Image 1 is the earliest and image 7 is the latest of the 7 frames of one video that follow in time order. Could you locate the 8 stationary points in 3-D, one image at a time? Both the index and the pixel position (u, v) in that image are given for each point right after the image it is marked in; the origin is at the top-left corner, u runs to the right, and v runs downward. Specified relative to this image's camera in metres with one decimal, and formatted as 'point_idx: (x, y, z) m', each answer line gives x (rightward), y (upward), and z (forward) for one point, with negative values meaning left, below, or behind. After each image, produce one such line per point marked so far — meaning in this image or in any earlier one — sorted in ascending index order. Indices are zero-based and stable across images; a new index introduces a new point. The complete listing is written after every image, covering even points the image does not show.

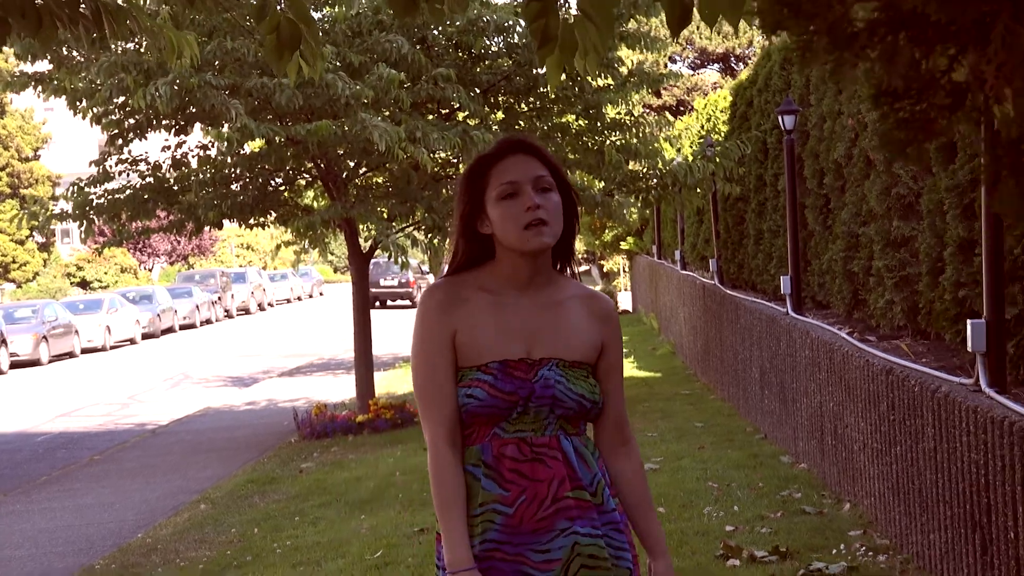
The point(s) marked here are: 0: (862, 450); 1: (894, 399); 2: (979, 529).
0: (+1.3, -0.6, +6.5) m
1: (+1.2, -0.4, +5.8) m
2: (+1.2, -0.6, +4.7) m
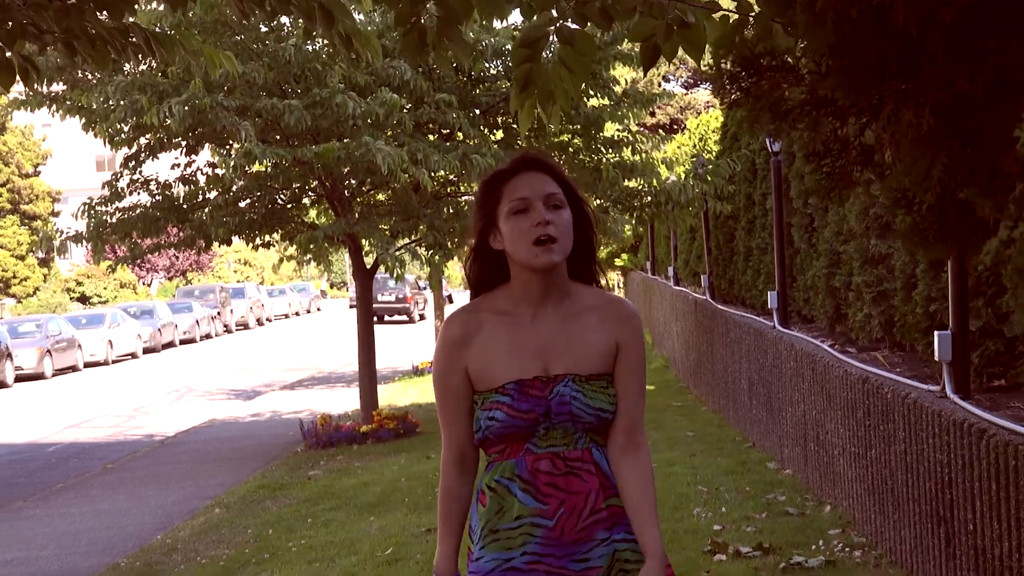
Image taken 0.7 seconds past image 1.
0: (+1.3, -0.6, +6.9) m
1: (+1.3, -0.4, +6.2) m
2: (+1.2, -0.7, +5.1) m
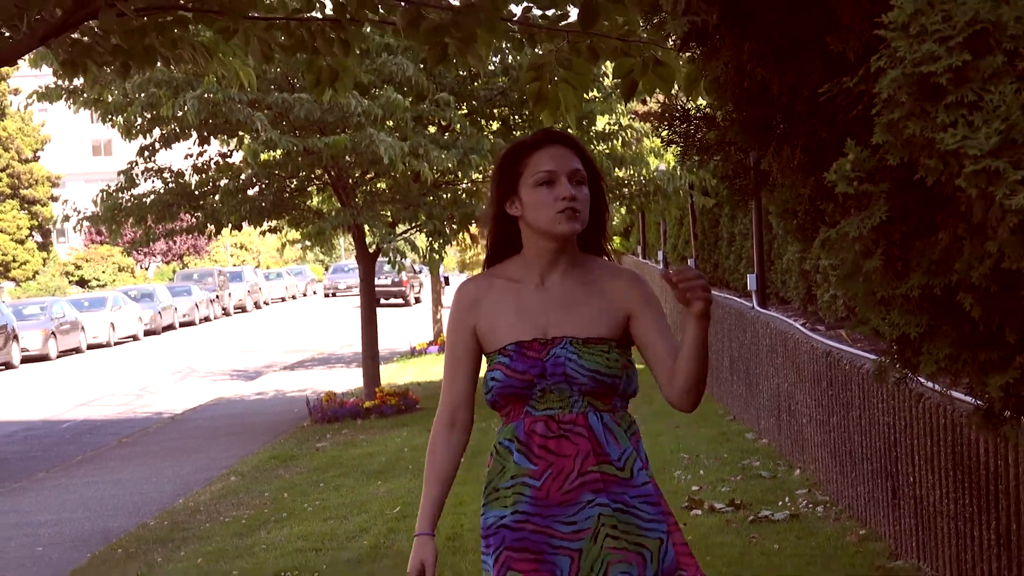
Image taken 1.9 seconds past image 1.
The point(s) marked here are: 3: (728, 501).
0: (+1.3, -0.6, +7.6) m
1: (+1.2, -0.3, +6.9) m
2: (+1.2, -0.6, +5.8) m
3: (+0.8, -0.8, +7.0) m
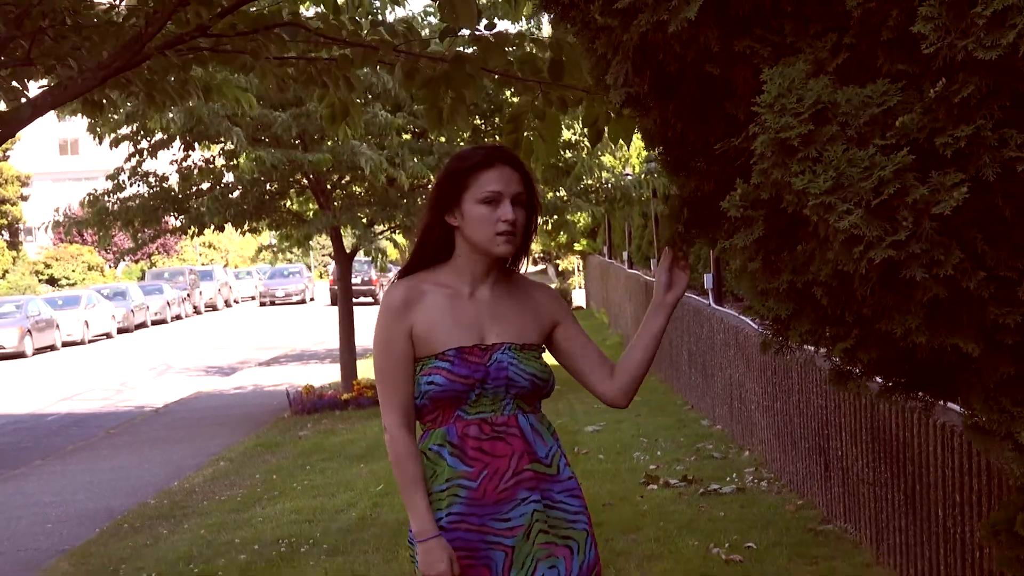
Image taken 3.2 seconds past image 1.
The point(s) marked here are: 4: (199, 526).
0: (+1.1, -0.6, +8.4) m
1: (+1.1, -0.3, +7.7) m
2: (+1.1, -0.6, +6.6) m
3: (+0.7, -0.8, +7.8) m
4: (-1.3, -1.0, +7.7) m
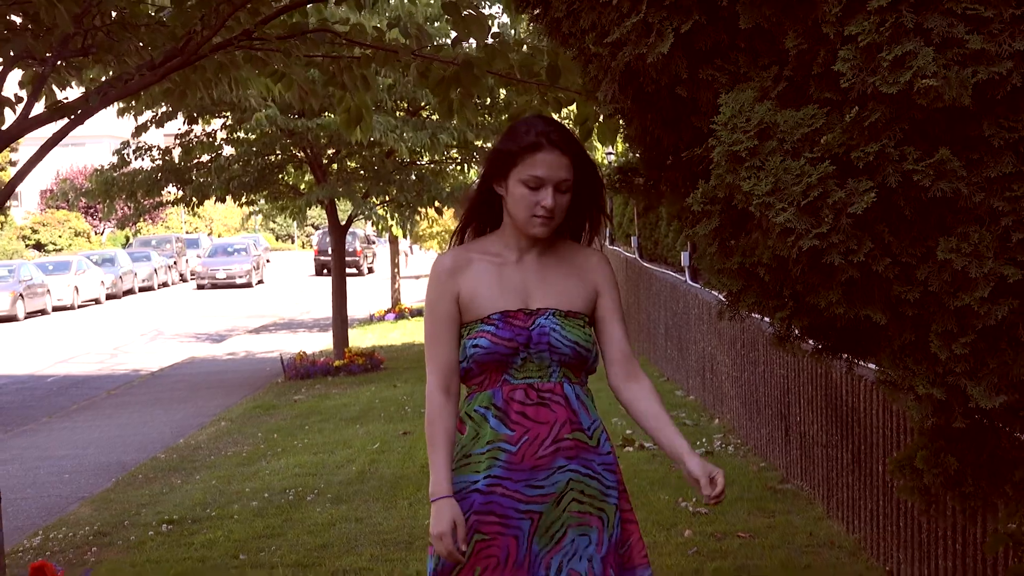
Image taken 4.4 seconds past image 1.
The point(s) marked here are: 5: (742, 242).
0: (+1.1, -0.4, +9.0) m
1: (+1.1, -0.2, +8.3) m
2: (+1.1, -0.5, +7.2) m
3: (+0.7, -0.7, +8.4) m
4: (-1.4, -0.9, +8.3) m
5: (+0.4, +0.1, +3.0) m
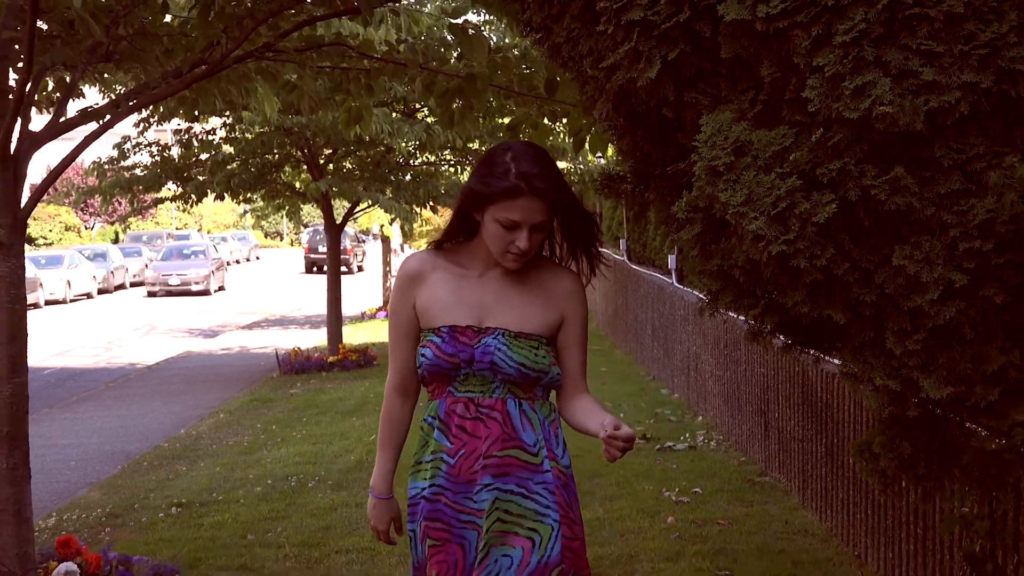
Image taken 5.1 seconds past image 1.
0: (+1.0, -0.5, +9.4) m
1: (+1.0, -0.3, +8.7) m
2: (+1.1, -0.5, +7.6) m
3: (+0.6, -0.7, +8.8) m
4: (-1.4, -0.9, +8.7) m
5: (+0.4, +0.1, +3.4) m
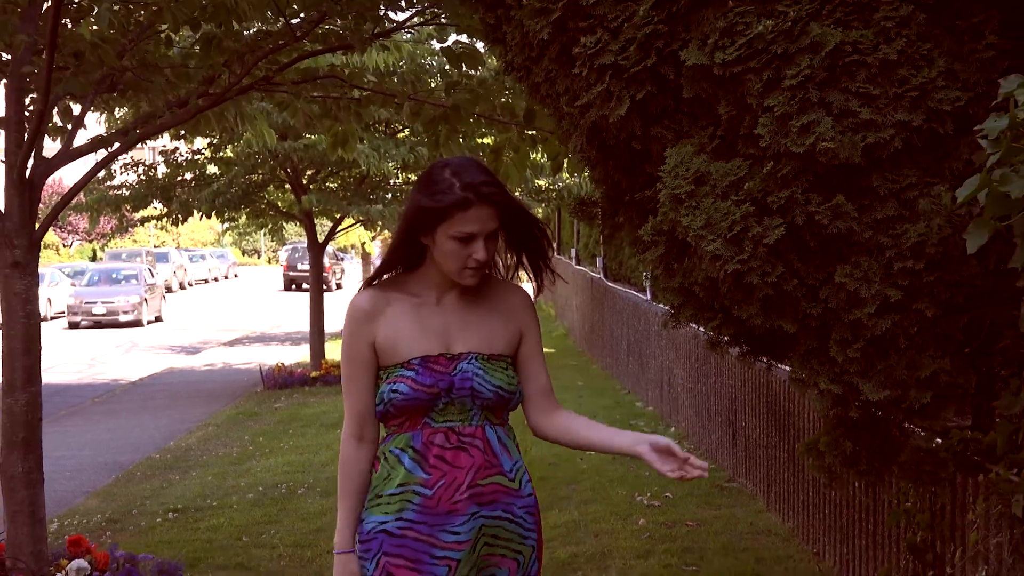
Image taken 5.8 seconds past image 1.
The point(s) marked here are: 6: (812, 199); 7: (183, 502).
0: (+0.9, -0.6, +9.8) m
1: (+0.9, -0.3, +9.1) m
2: (+1.0, -0.6, +8.0) m
3: (+0.5, -0.8, +9.2) m
4: (-1.6, -0.9, +9.0) m
5: (+0.4, 0.0, +3.8) m
6: (+0.6, +0.2, +3.5) m
7: (-1.5, -1.0, +8.0) m
